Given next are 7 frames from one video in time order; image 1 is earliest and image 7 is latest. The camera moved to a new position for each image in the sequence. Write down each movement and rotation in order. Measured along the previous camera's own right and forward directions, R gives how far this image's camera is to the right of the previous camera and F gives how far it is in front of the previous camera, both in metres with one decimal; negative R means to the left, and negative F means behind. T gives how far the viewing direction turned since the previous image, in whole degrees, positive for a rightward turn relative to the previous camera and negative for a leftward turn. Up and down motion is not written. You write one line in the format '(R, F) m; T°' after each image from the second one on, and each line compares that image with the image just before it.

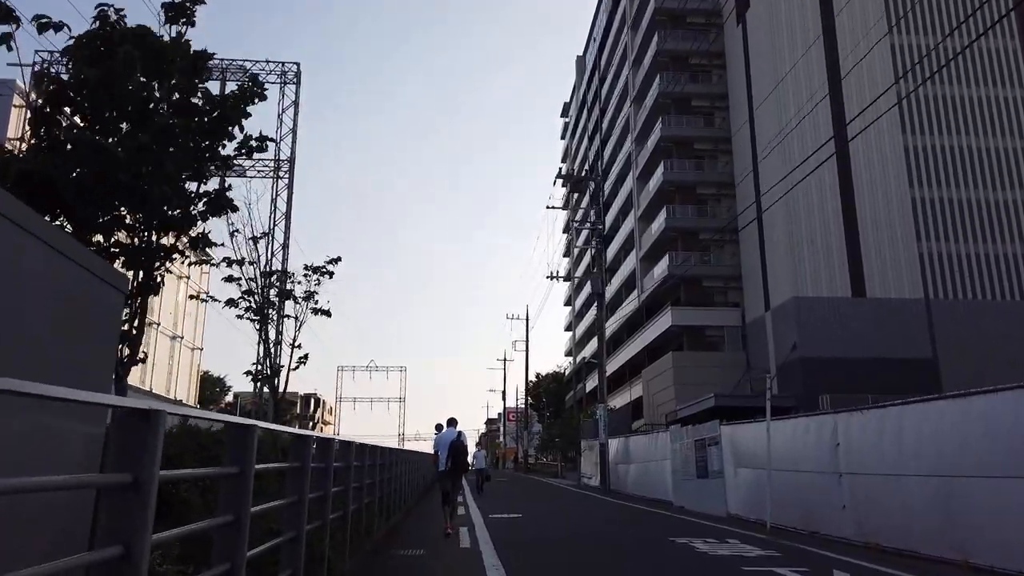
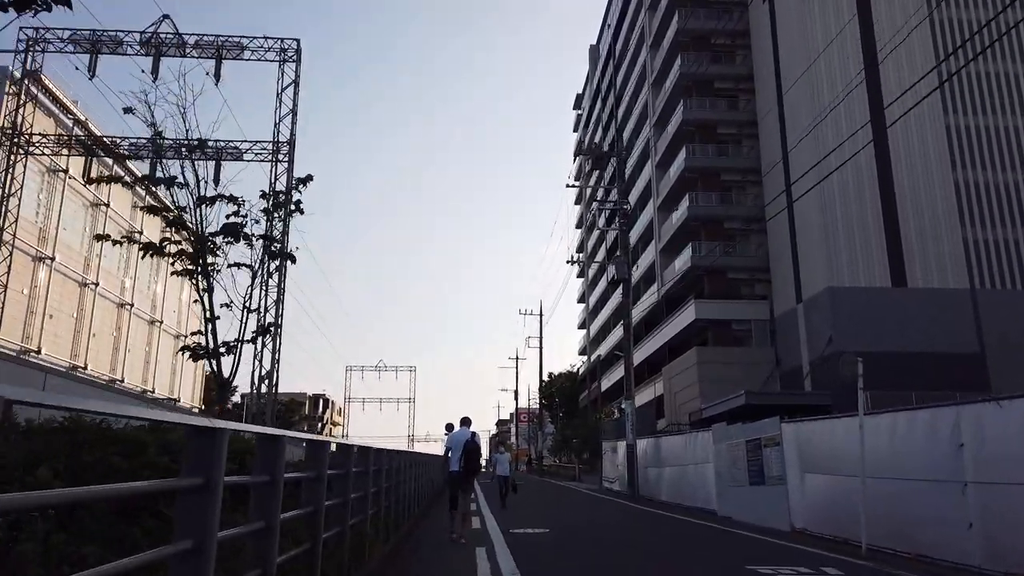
(-0.2, +2.1) m; -1°
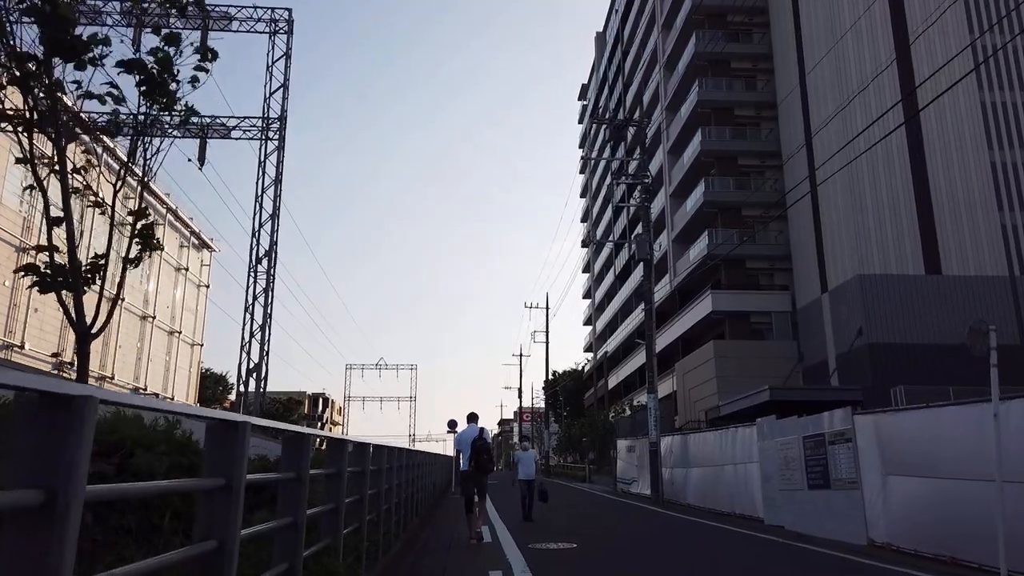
(-0.2, +2.1) m; 0°
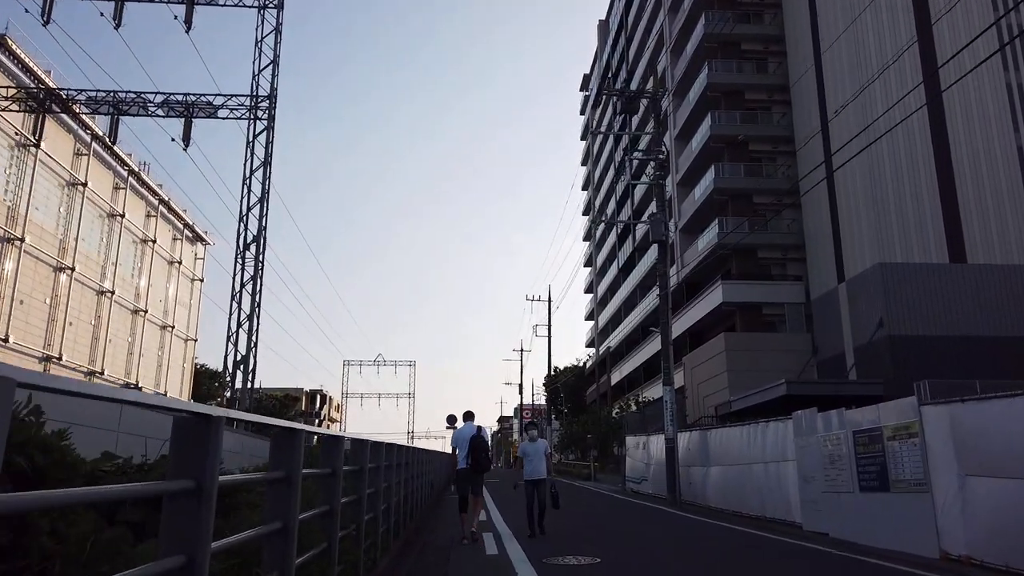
(-0.1, +1.5) m; 0°
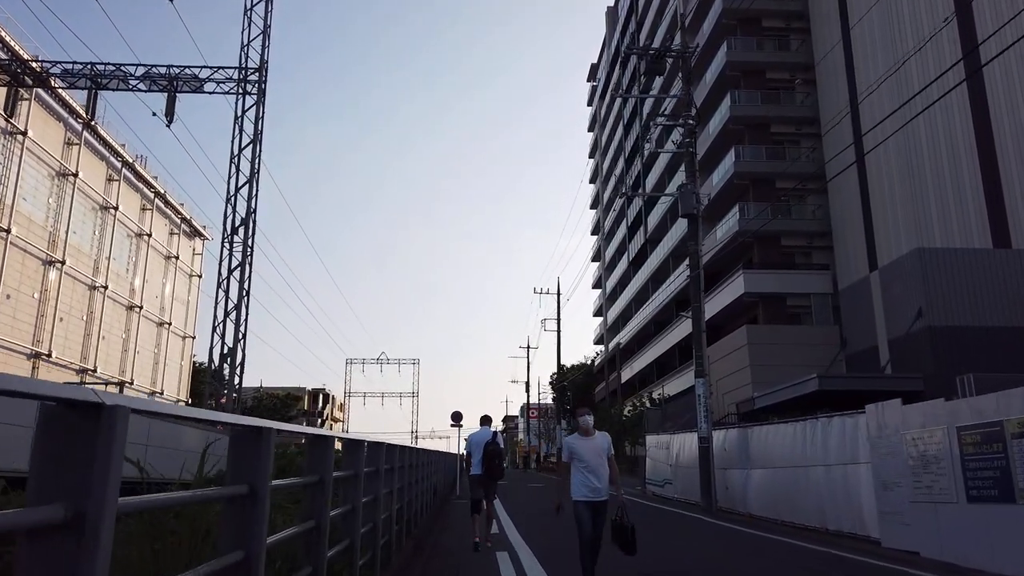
(-0.2, +2.0) m; 0°
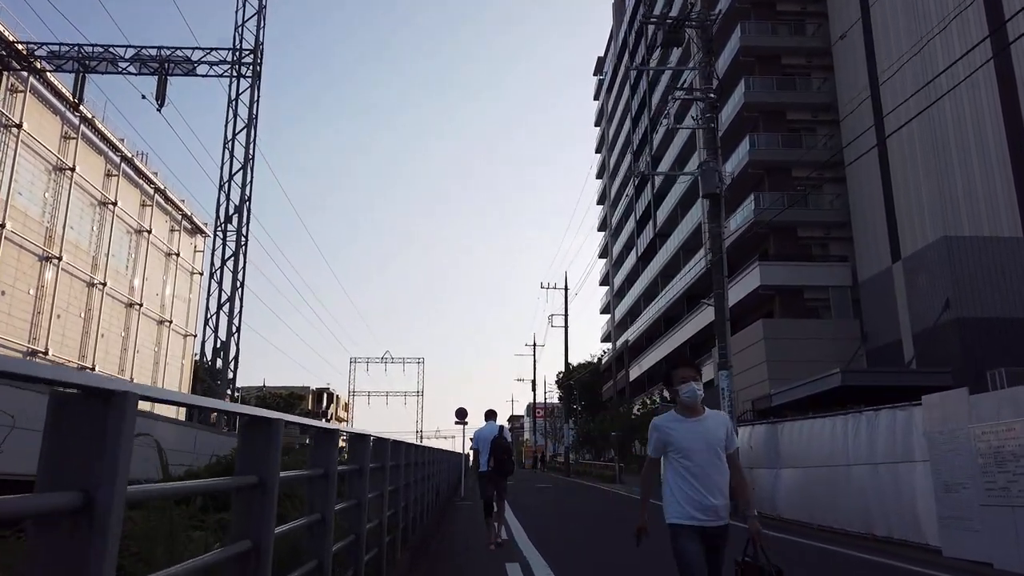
(-0.1, +1.1) m; 0°
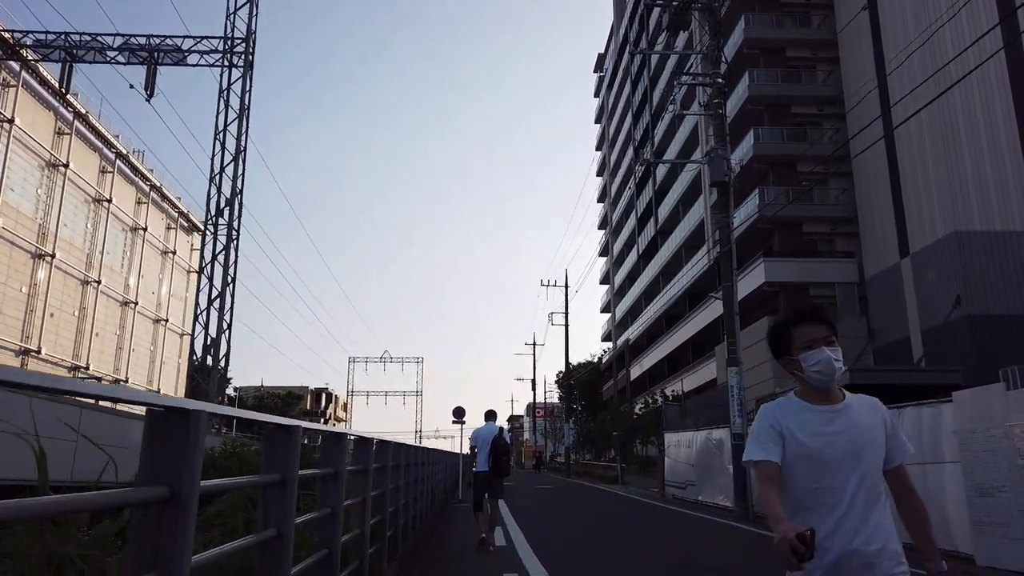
(0.0, +0.6) m; 0°
